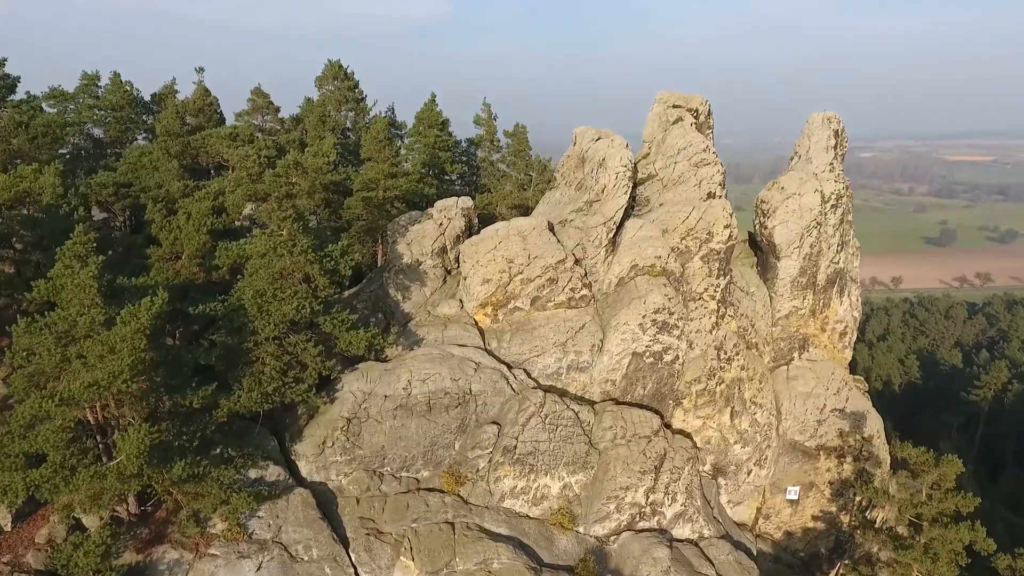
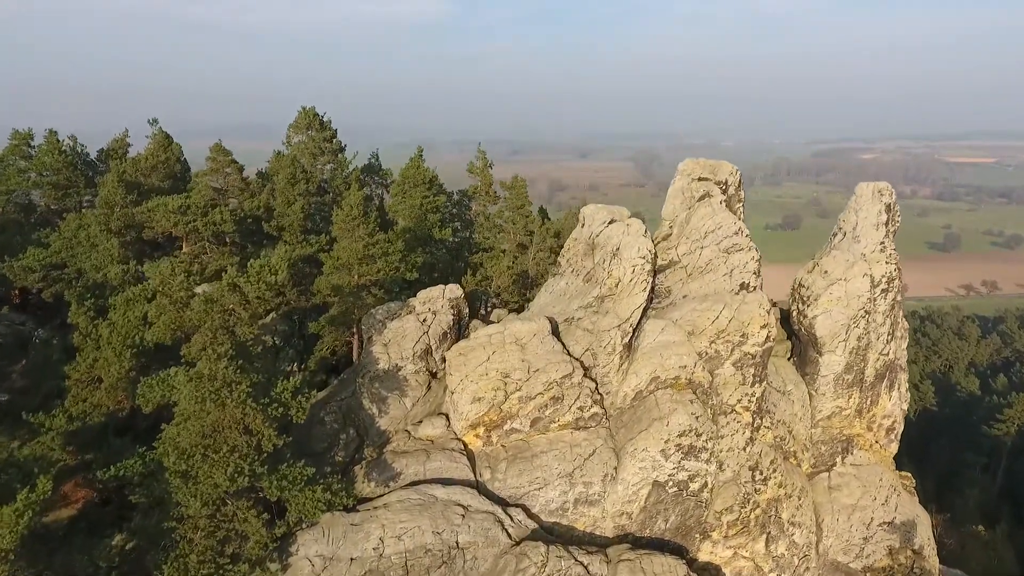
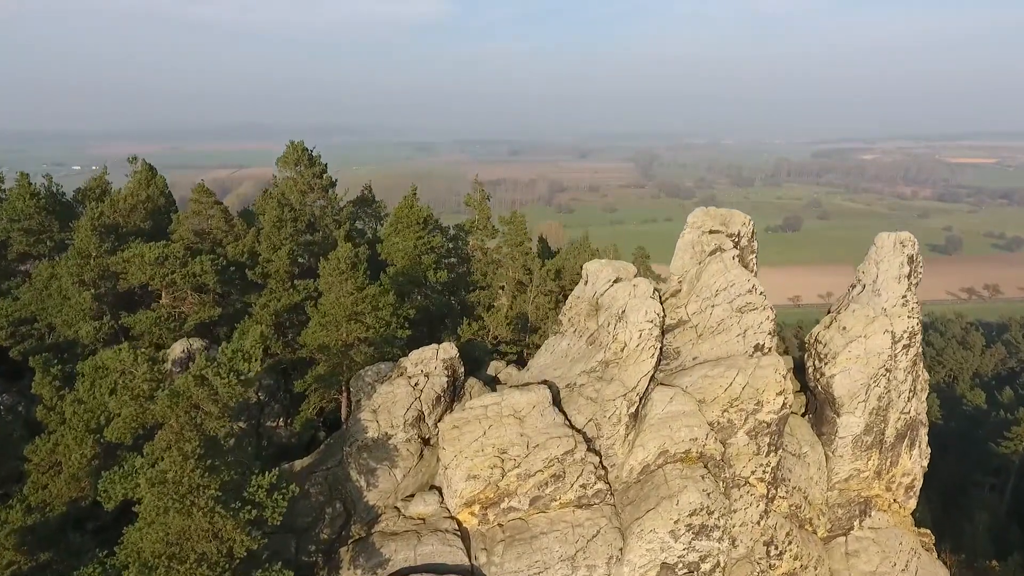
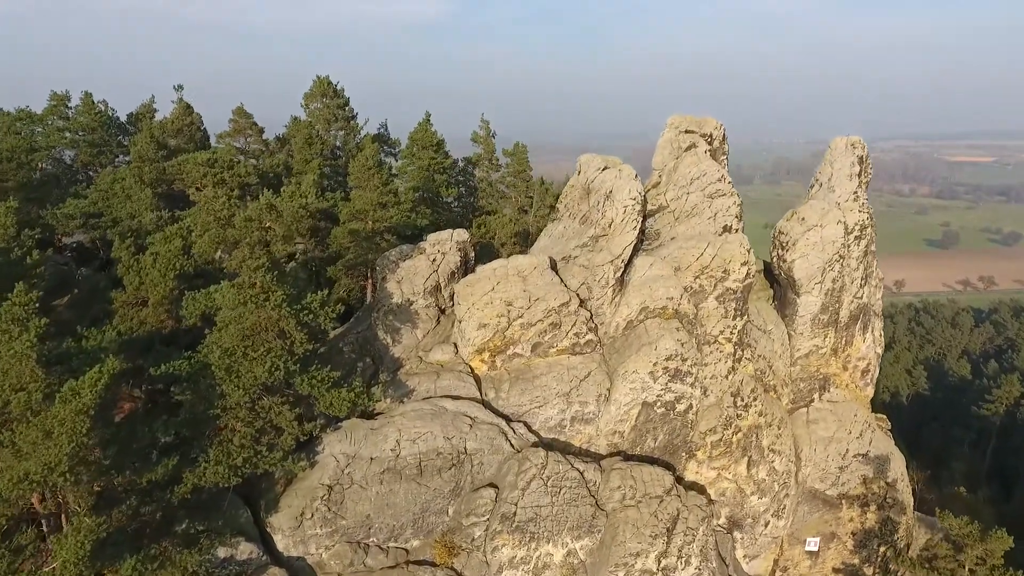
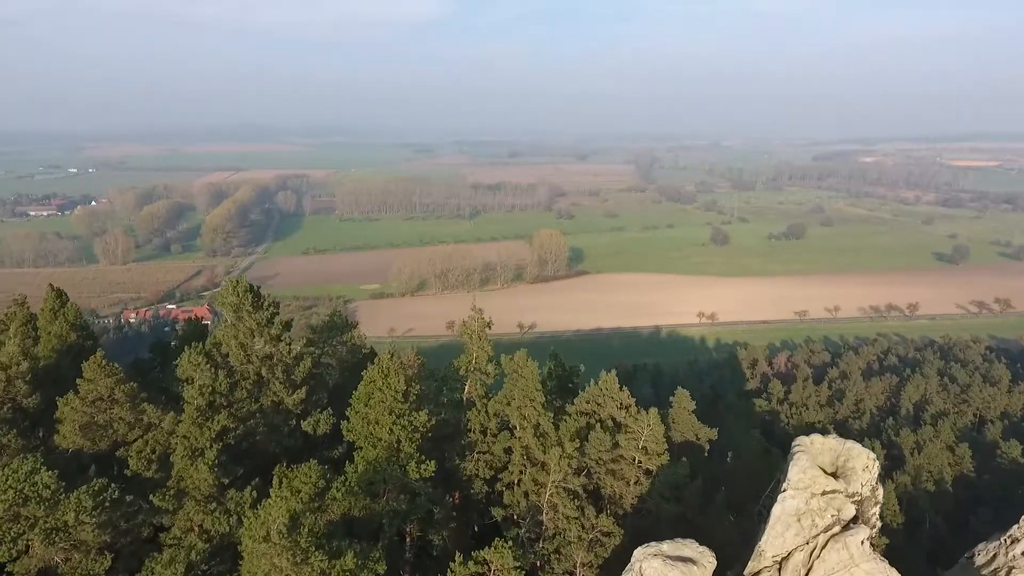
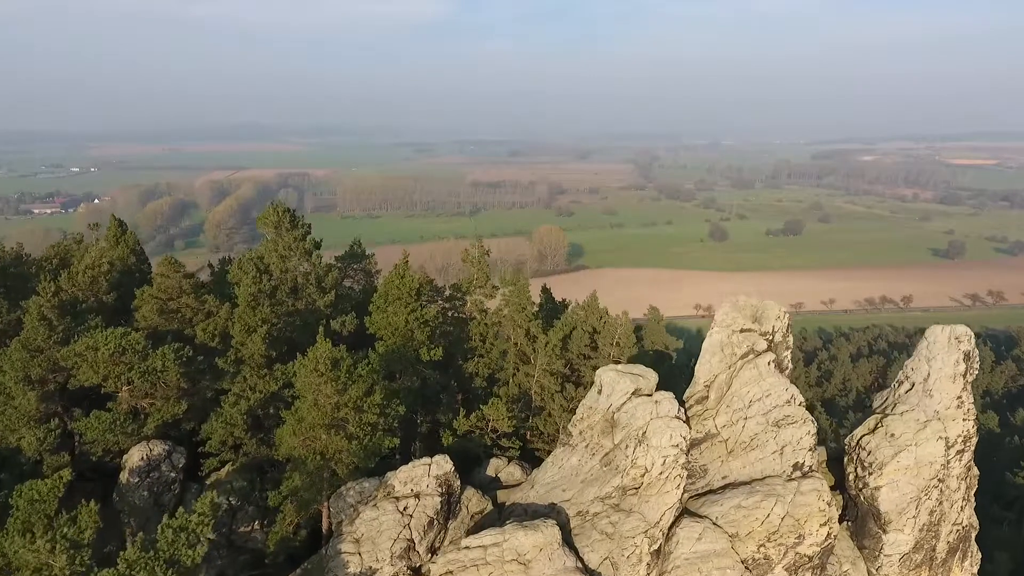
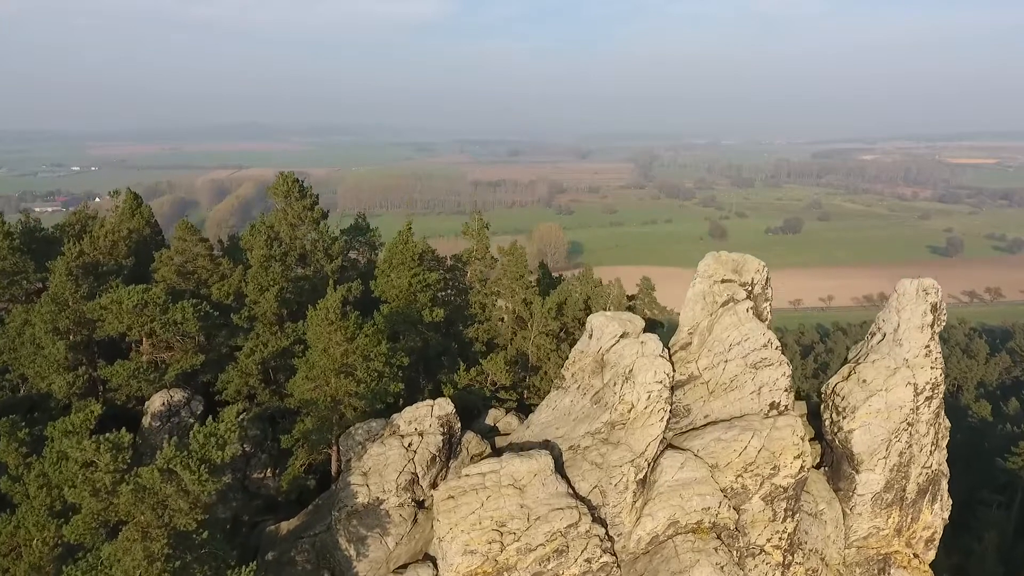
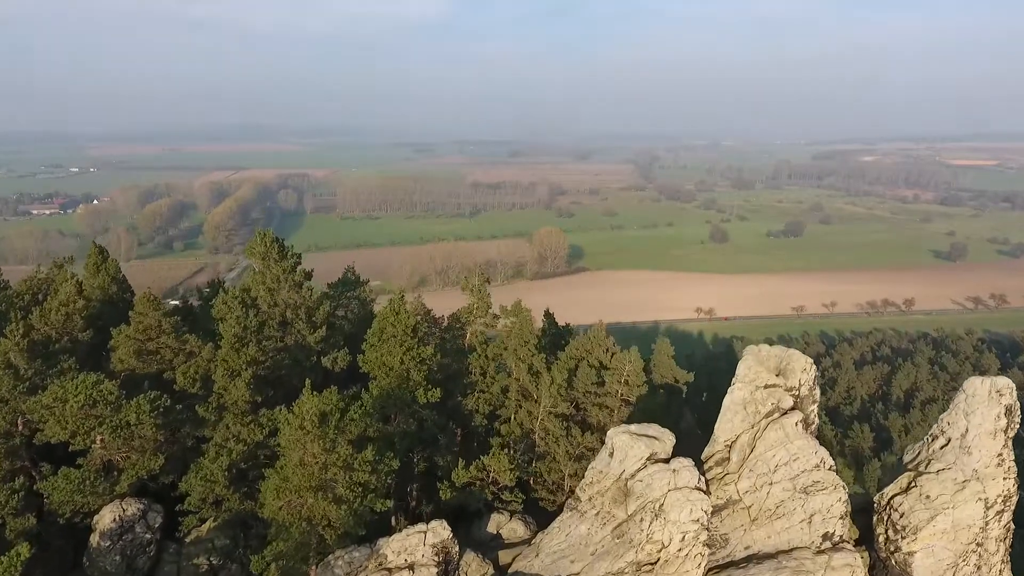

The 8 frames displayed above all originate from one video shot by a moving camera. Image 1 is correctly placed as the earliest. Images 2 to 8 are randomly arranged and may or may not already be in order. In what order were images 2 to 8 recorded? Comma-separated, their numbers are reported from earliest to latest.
4, 2, 3, 7, 6, 8, 5
